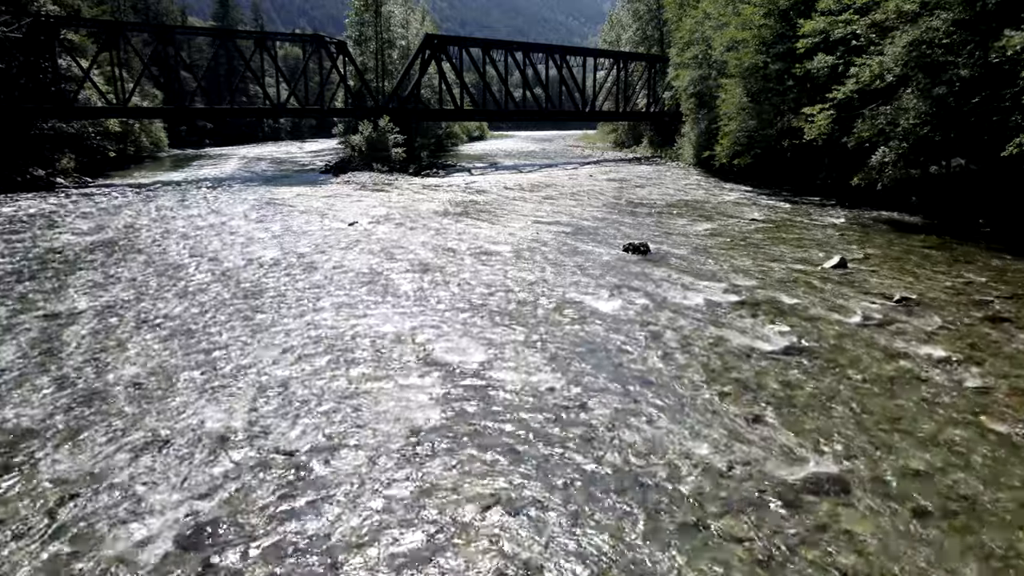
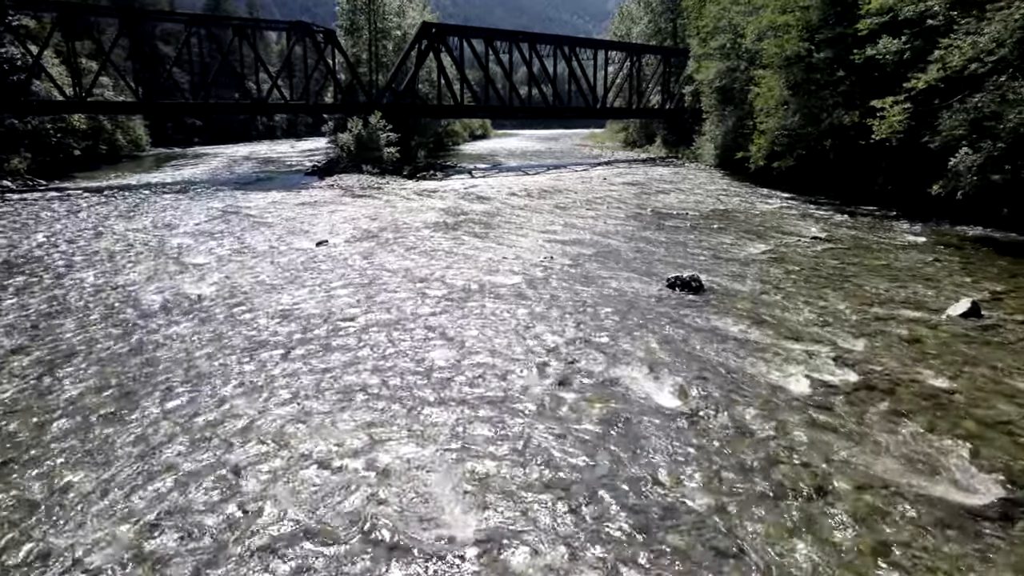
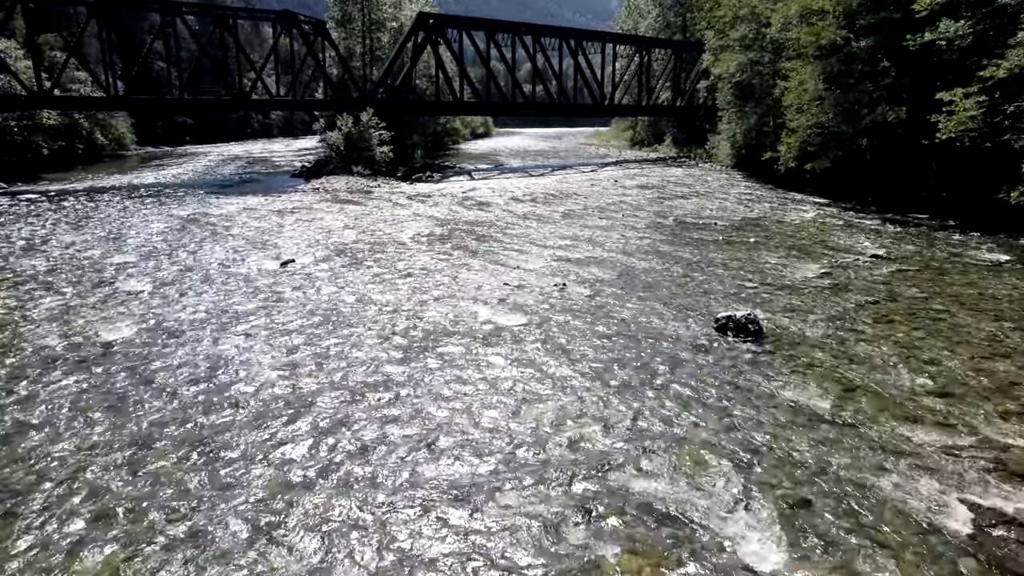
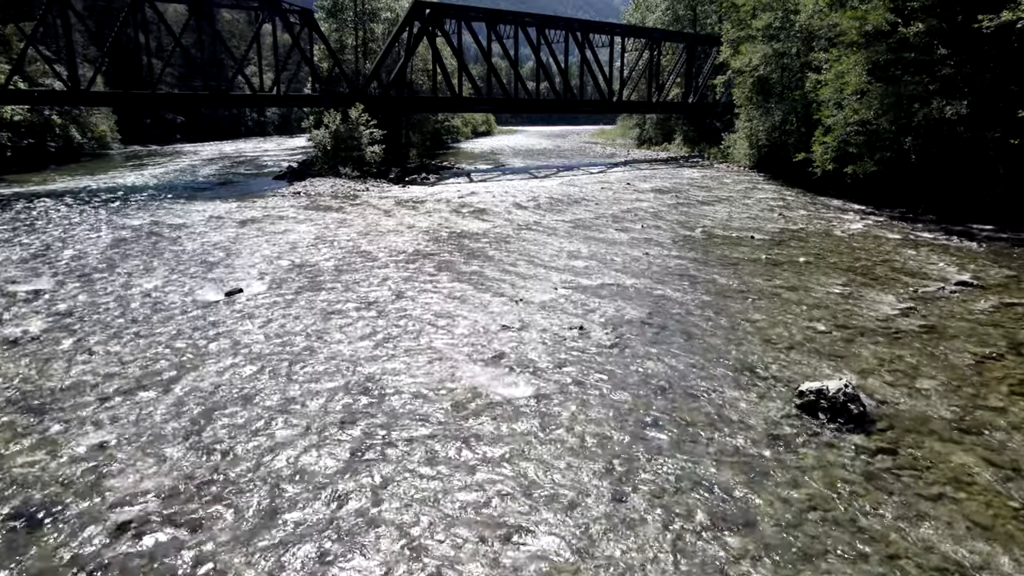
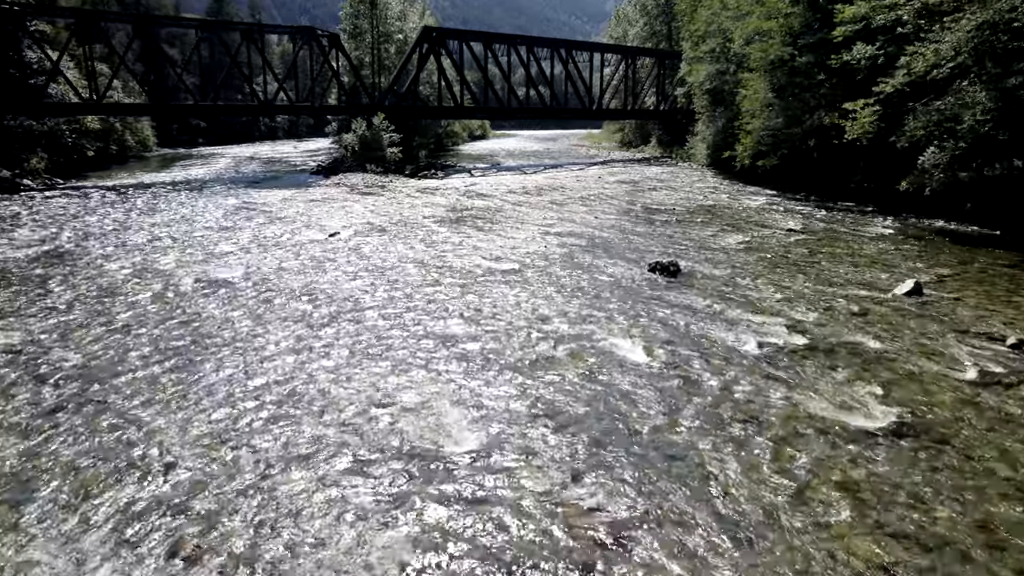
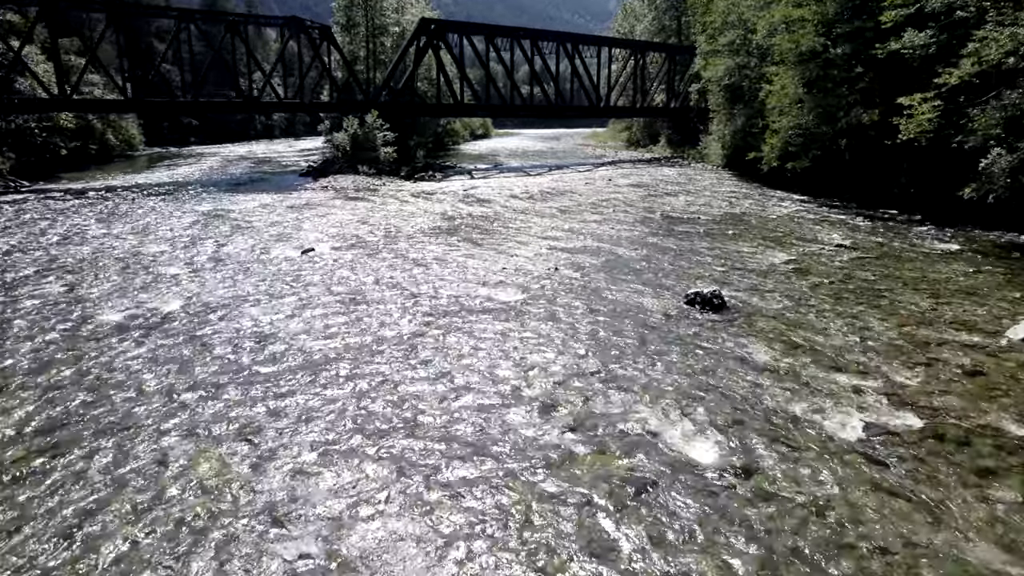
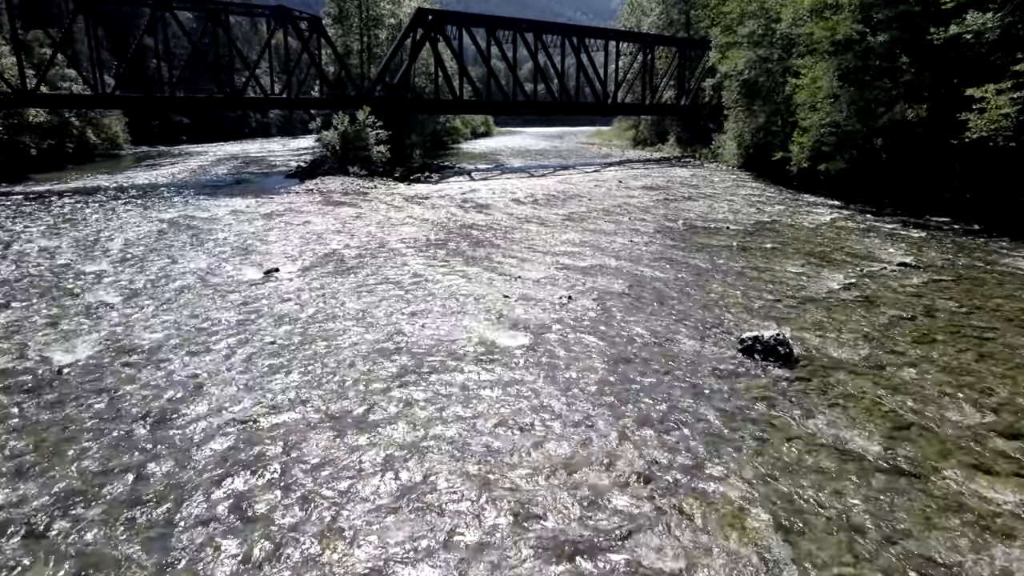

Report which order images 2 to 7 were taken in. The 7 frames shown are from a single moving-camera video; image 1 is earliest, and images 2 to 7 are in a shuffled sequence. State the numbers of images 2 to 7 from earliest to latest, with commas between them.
5, 2, 6, 3, 7, 4
